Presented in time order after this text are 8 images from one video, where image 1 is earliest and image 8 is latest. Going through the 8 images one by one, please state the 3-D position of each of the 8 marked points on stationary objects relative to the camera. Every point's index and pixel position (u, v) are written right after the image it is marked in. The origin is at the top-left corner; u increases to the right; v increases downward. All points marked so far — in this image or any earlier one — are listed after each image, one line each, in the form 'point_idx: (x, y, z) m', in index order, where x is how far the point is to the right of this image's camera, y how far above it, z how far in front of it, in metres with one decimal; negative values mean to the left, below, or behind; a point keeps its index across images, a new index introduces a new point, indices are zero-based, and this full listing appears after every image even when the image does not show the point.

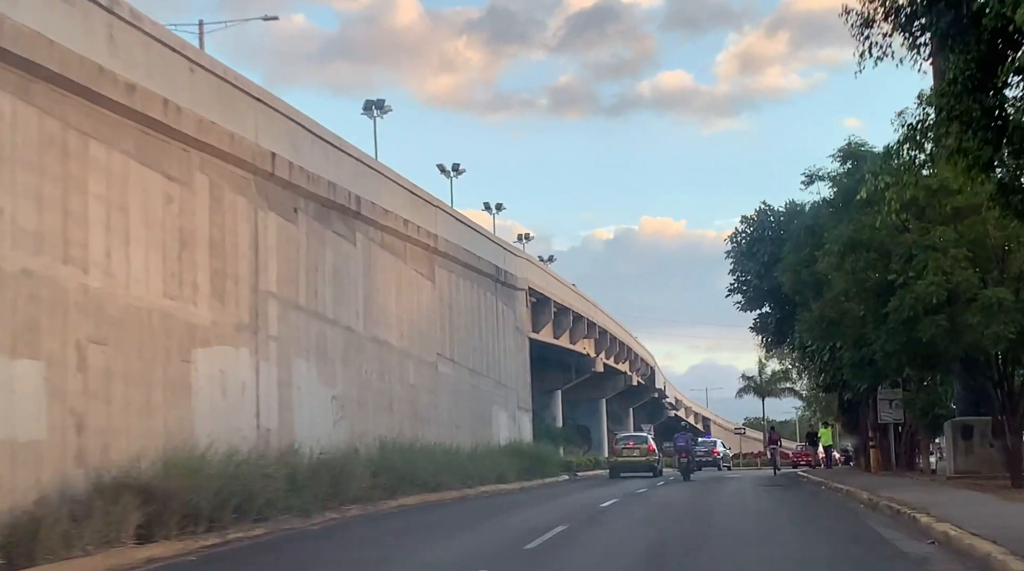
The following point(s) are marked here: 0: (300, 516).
0: (-3.2, -3.5, +19.2) m
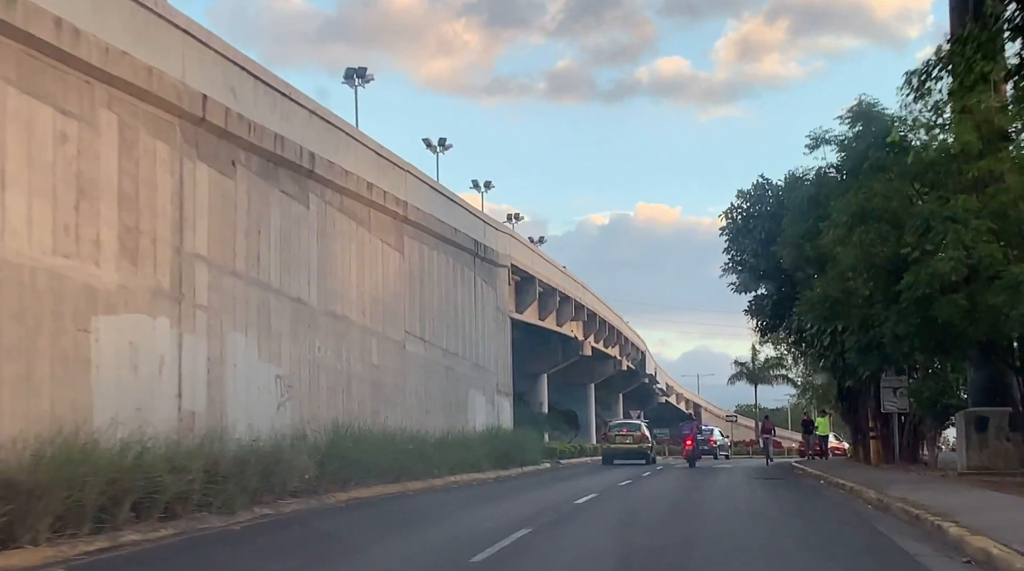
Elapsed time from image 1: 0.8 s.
0: (-3.8, -3.0, +16.5) m
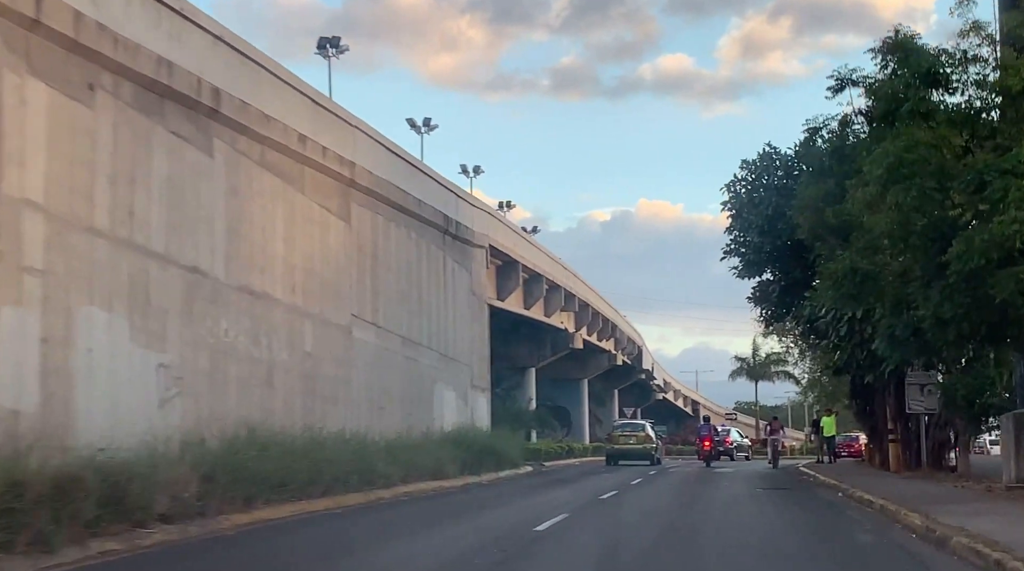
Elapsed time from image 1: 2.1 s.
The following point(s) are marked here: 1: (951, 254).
0: (-4.6, -2.5, +11.8) m
1: (+6.6, +0.5, +18.8) m
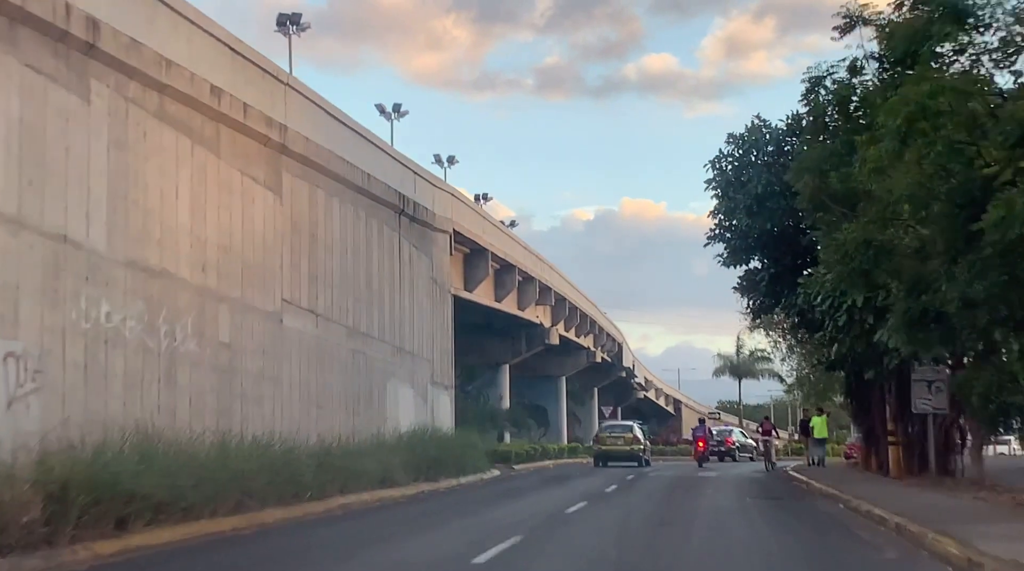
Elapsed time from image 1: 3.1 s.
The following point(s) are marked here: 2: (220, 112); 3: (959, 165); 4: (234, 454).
0: (-5.2, -2.2, +8.4) m
1: (+5.9, +0.8, +15.5) m
2: (-4.7, +2.8, +19.9) m
3: (+5.7, +1.5, +16.0) m
4: (-4.1, -2.5, +18.3) m
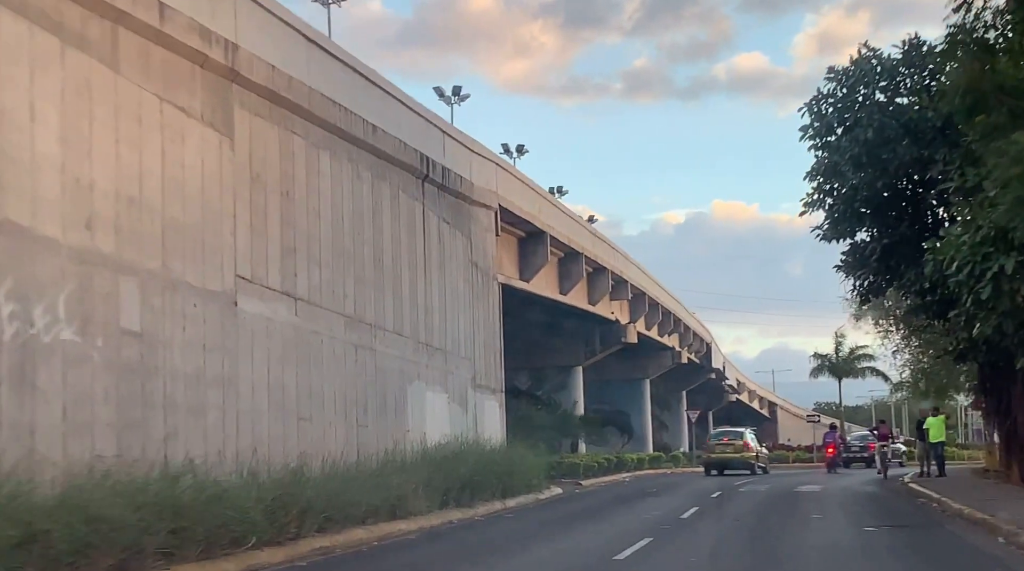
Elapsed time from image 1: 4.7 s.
0: (-5.8, -1.8, +2.8) m
1: (+5.7, +1.5, +9.1) m
2: (-4.5, +3.2, +14.2) m
3: (+5.5, +2.2, +9.6) m
4: (-4.0, -2.0, +12.6) m
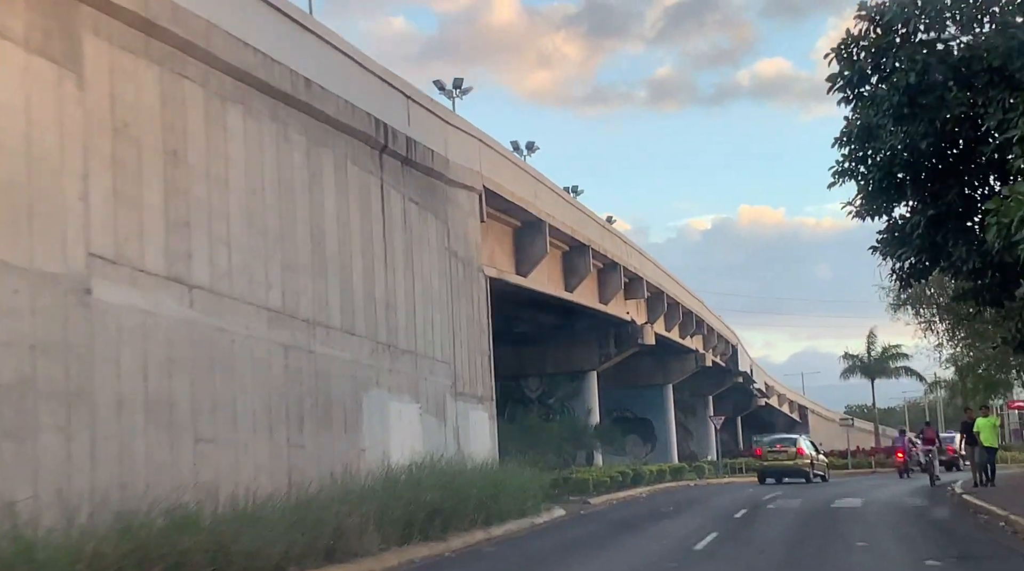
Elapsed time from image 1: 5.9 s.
0: (-6.7, -1.5, -1.4) m
1: (+4.8, +2.0, +4.7) m
2: (-5.3, +3.3, +10.1) m
3: (+4.7, +2.7, +5.2) m
4: (-4.6, -1.8, +8.4) m
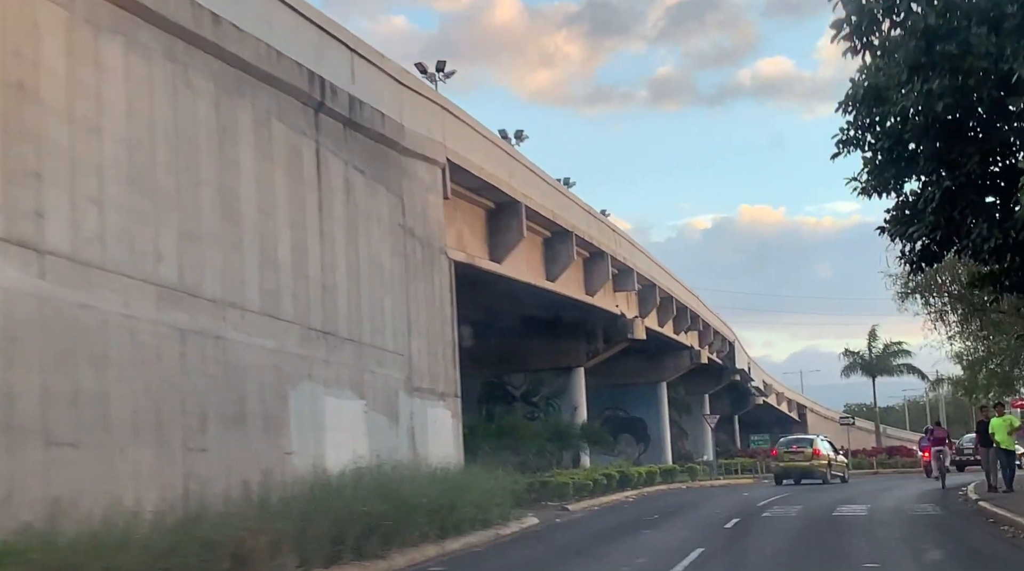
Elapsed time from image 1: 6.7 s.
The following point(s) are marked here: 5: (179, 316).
0: (-7.4, -1.2, -4.3) m
1: (+4.2, +2.3, +1.8) m
2: (-6.0, +3.7, +7.1) m
3: (+4.0, +3.0, +2.3) m
4: (-5.3, -1.5, +5.4) m
5: (-3.9, -0.3, +14.9) m
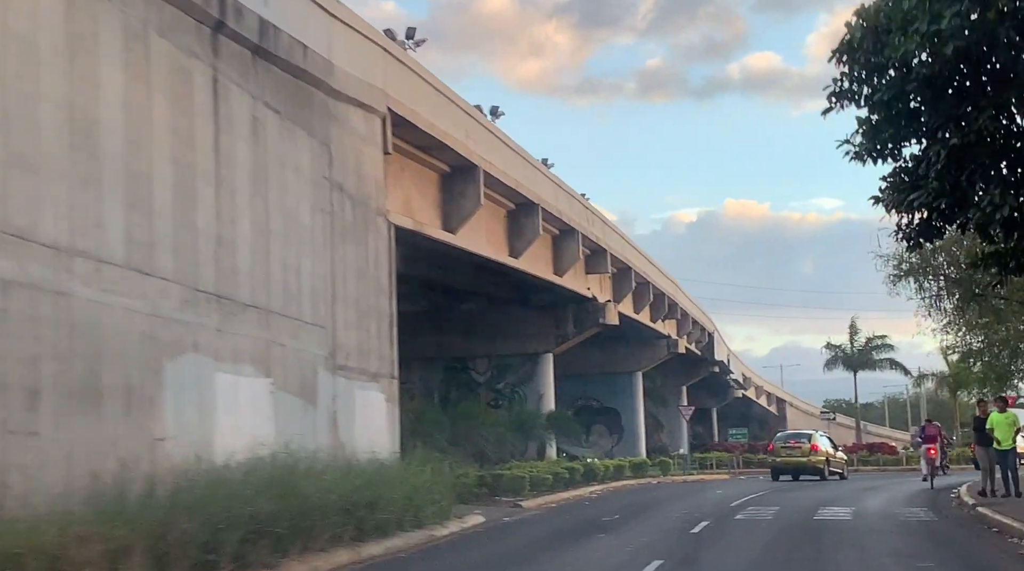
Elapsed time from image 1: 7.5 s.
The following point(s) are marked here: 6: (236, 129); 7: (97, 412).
0: (-8.0, -0.7, -7.5) m
1: (+3.5, +2.6, -1.3) m
2: (-6.7, +4.2, +3.9) m
3: (+3.4, +3.3, -0.8) m
4: (-6.1, -1.0, +2.3) m
5: (-4.8, +0.2, +11.8) m
6: (-3.7, +2.1, +17.0) m
7: (-4.4, -1.3, +13.3) m
